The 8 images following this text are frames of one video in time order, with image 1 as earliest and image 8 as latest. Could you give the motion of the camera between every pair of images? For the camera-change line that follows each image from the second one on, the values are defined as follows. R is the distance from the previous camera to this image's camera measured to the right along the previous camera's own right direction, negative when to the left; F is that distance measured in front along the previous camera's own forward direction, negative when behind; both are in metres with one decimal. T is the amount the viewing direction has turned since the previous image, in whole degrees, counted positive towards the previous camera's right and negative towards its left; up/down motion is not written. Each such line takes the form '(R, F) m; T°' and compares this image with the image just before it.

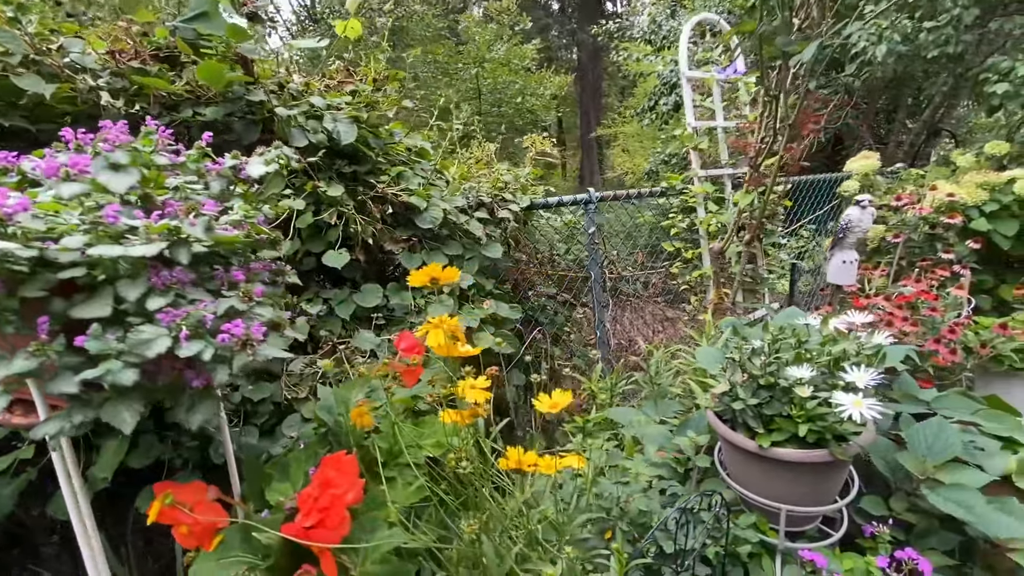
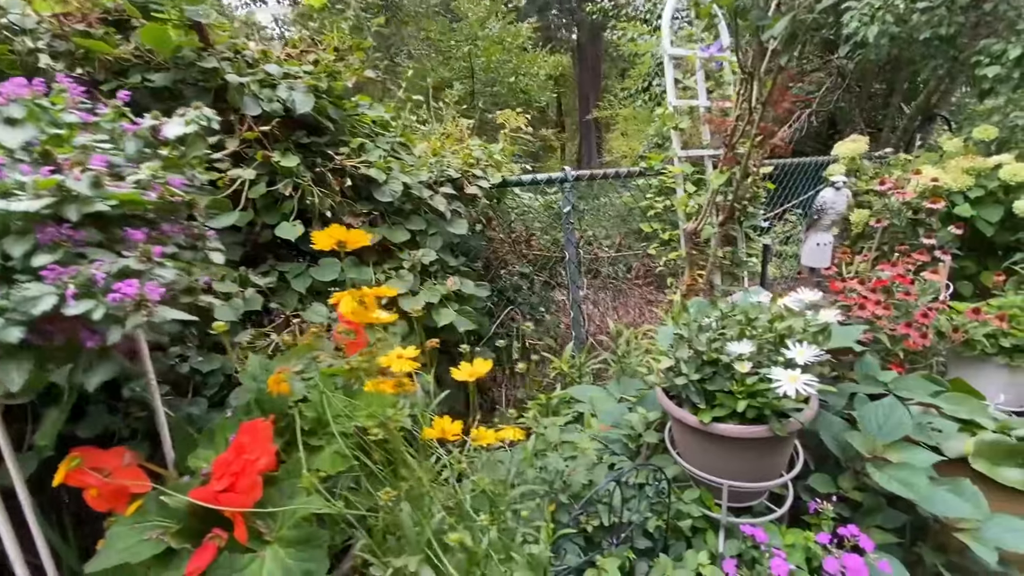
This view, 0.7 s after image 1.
(+0.1, 0.0) m; 0°
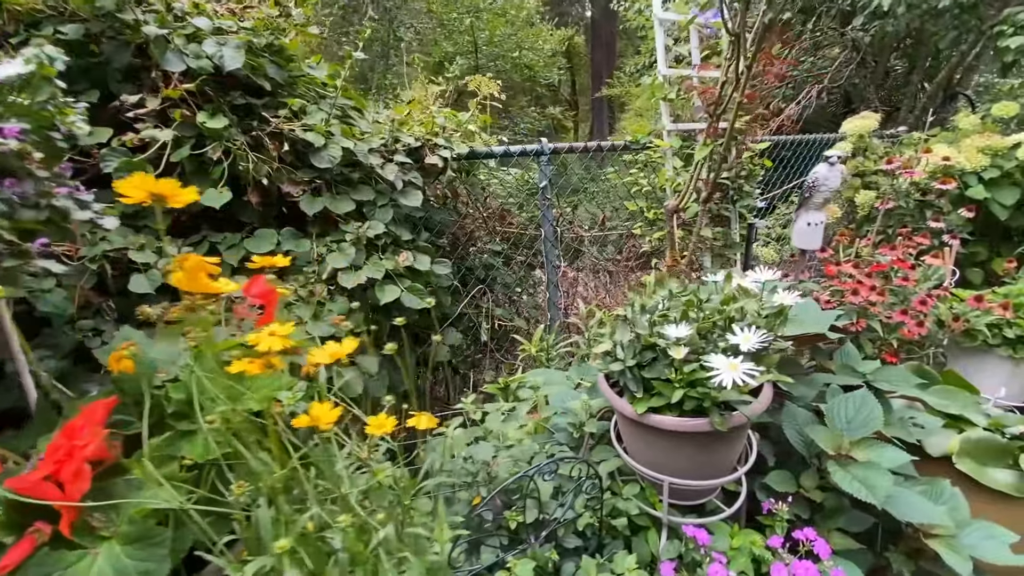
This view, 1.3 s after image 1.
(+0.2, +0.1) m; -1°
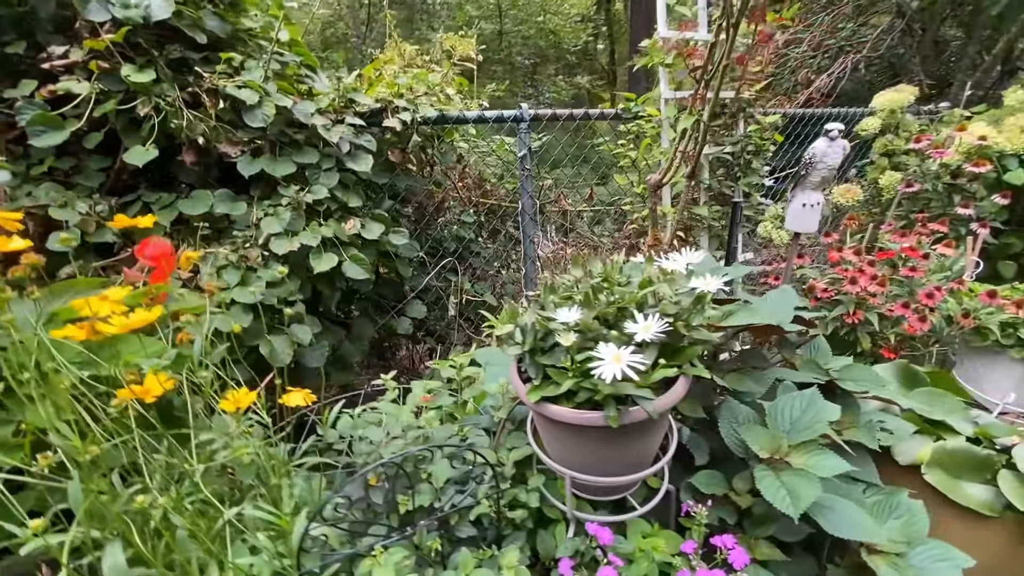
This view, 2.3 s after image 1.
(+0.3, +0.1) m; -4°
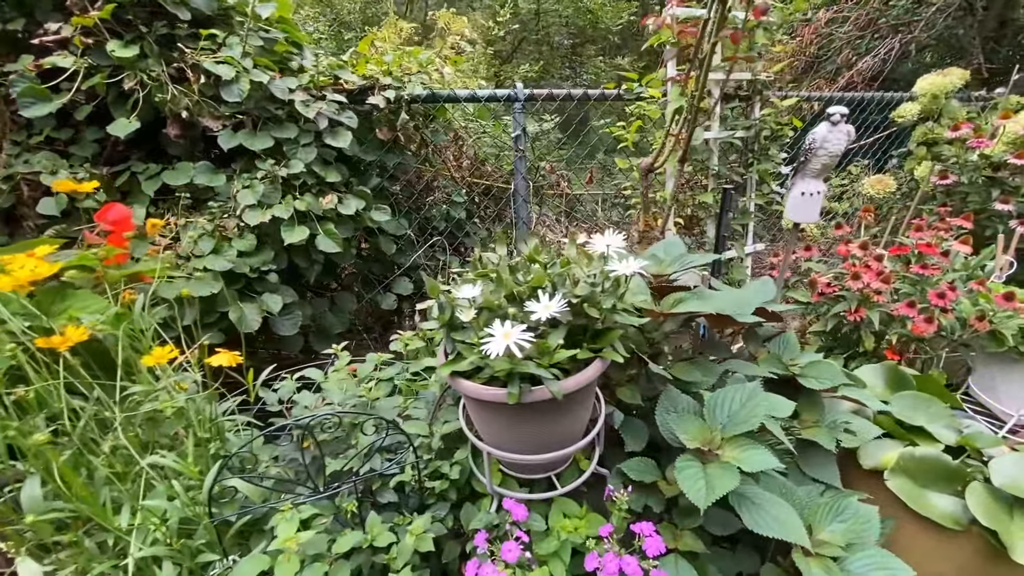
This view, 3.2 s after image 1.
(+0.3, 0.0) m; -5°
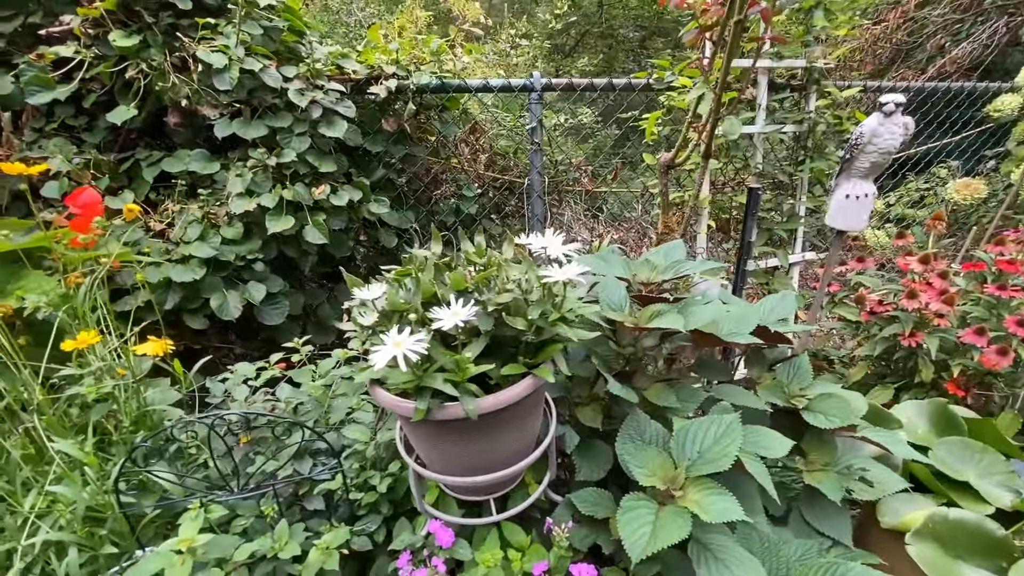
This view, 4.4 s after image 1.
(+0.3, +0.1) m; -7°
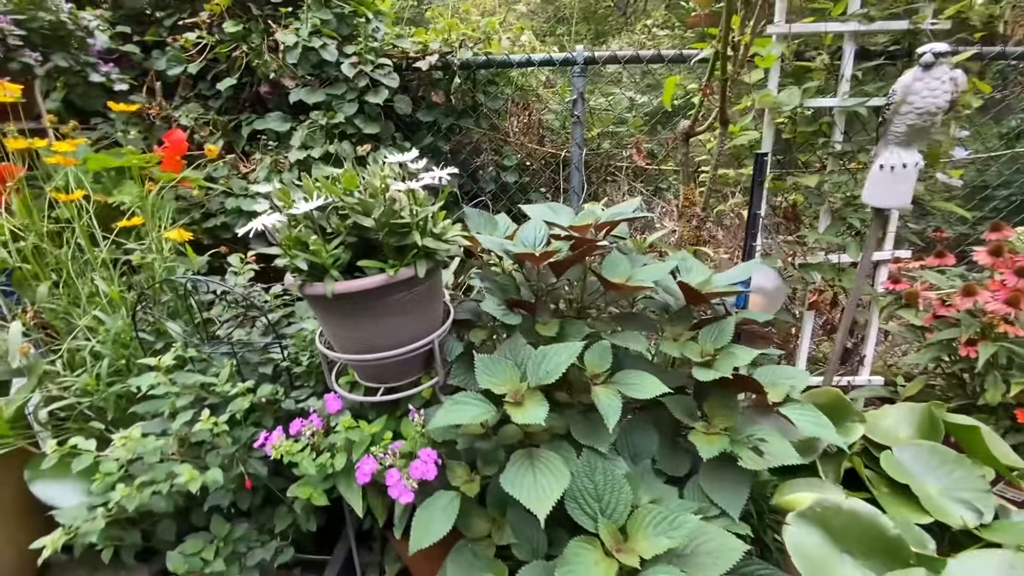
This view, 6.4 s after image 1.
(+0.7, 0.0) m; -18°
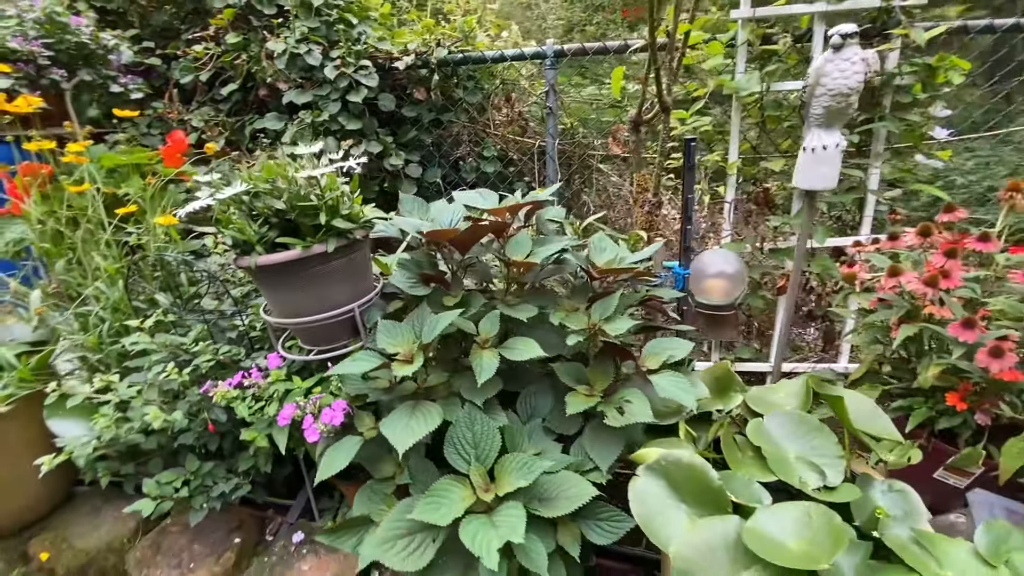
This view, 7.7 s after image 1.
(+0.4, -0.1) m; -6°
